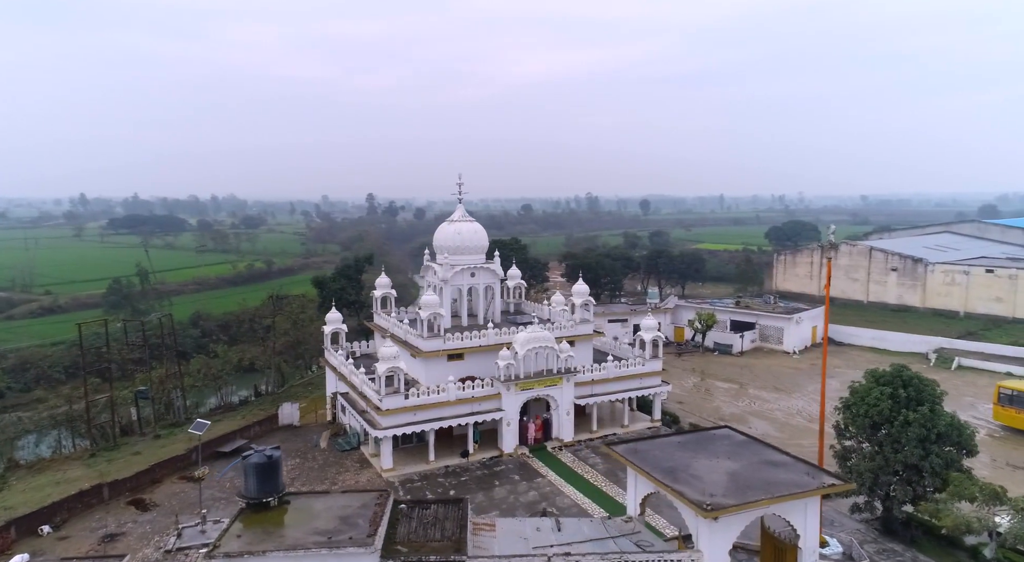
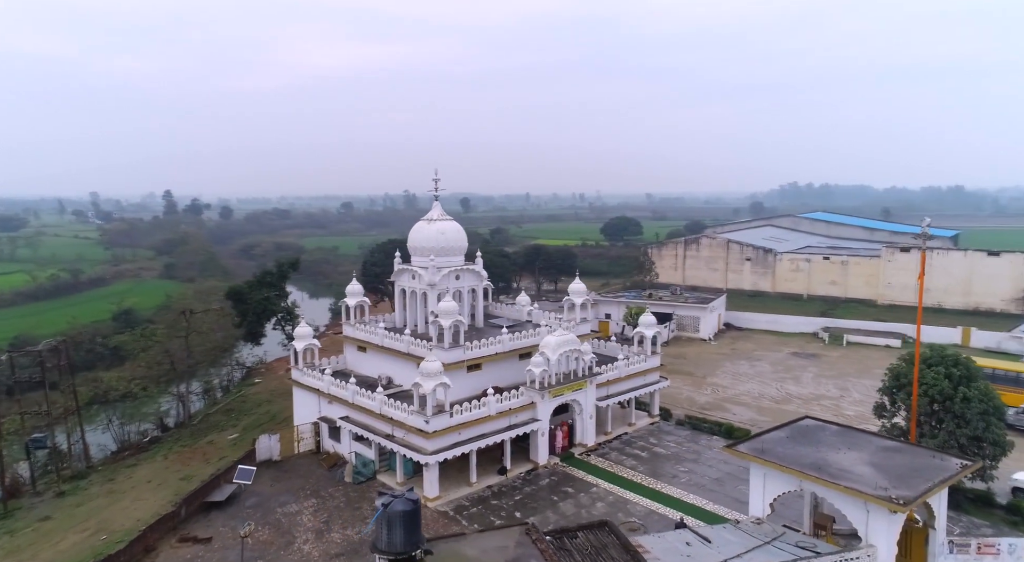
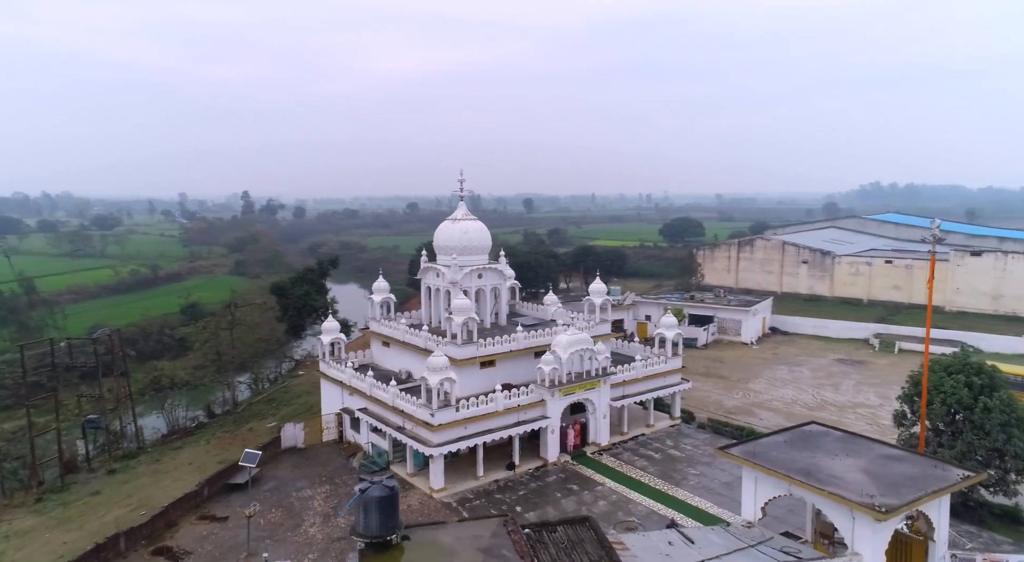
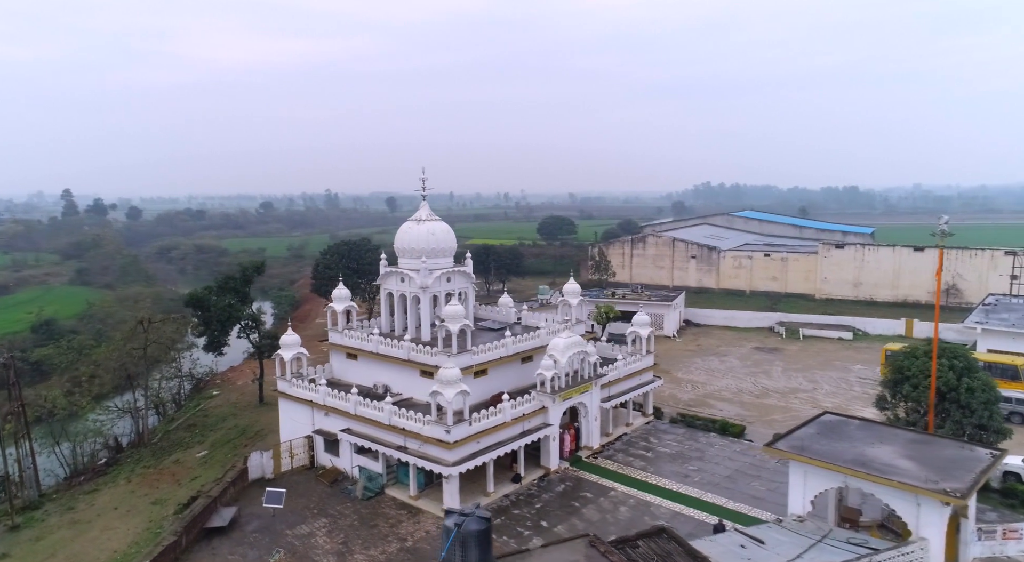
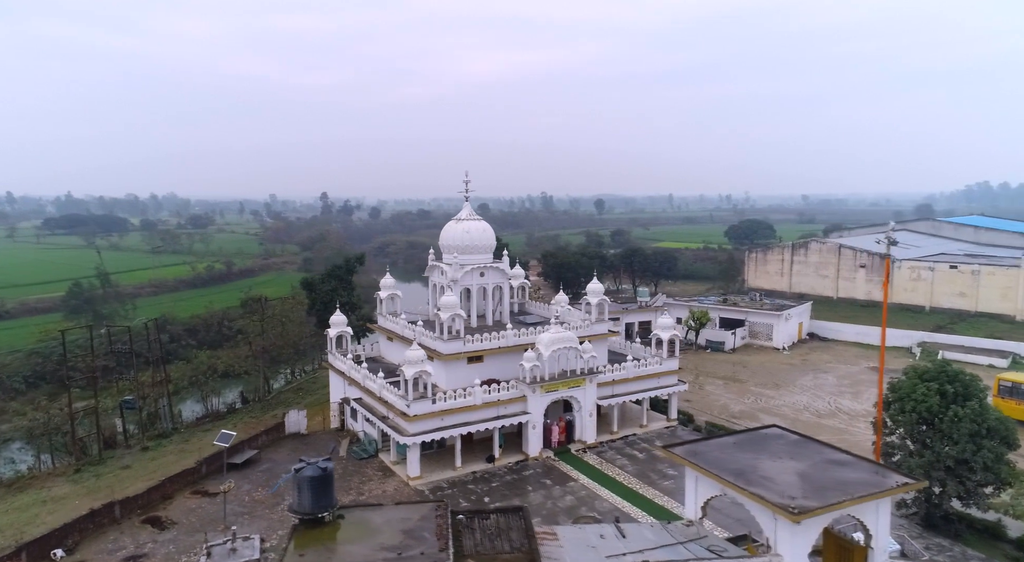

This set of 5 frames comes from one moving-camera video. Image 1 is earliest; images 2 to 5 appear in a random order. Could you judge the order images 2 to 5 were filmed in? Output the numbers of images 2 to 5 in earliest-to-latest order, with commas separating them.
5, 3, 2, 4
